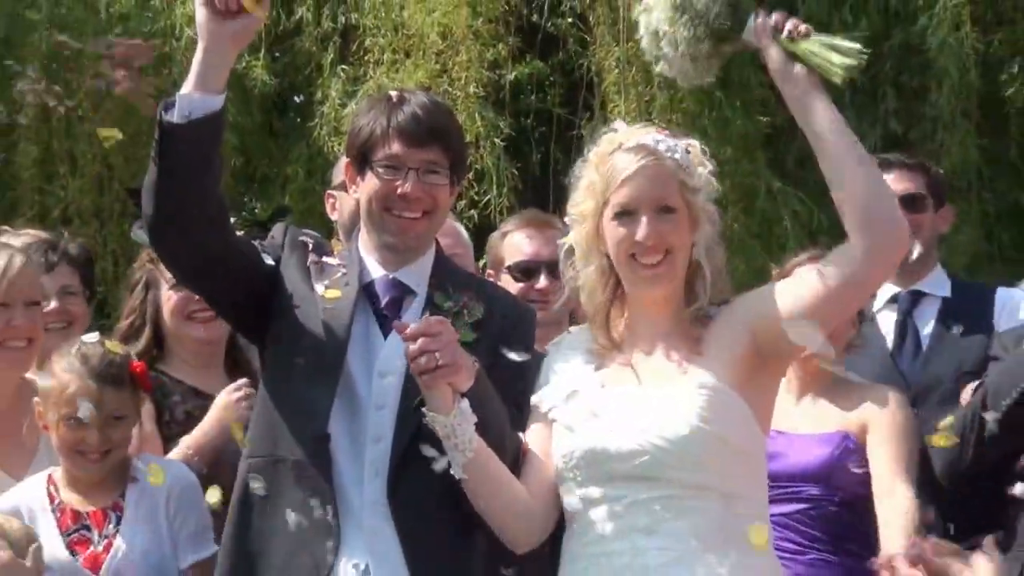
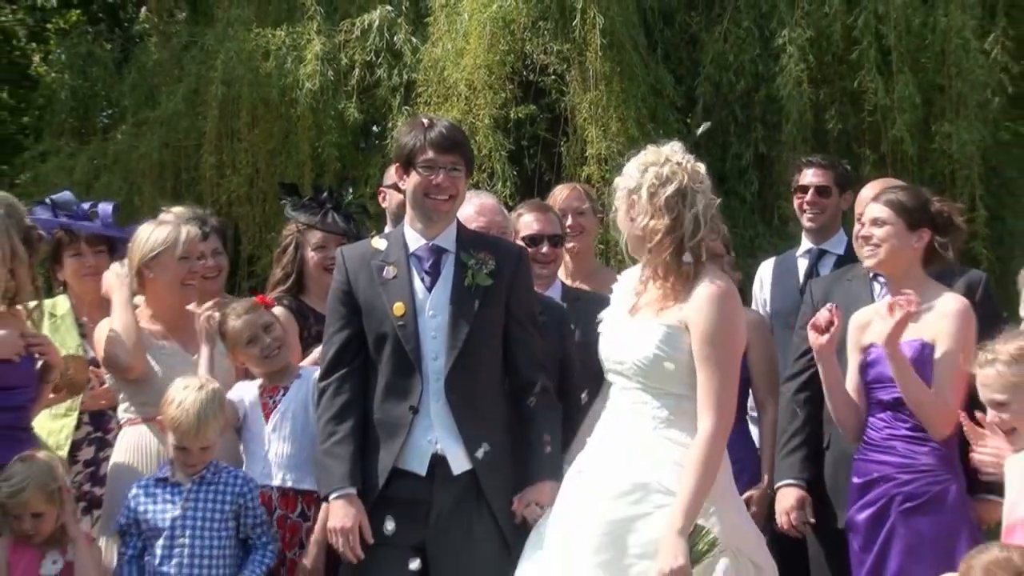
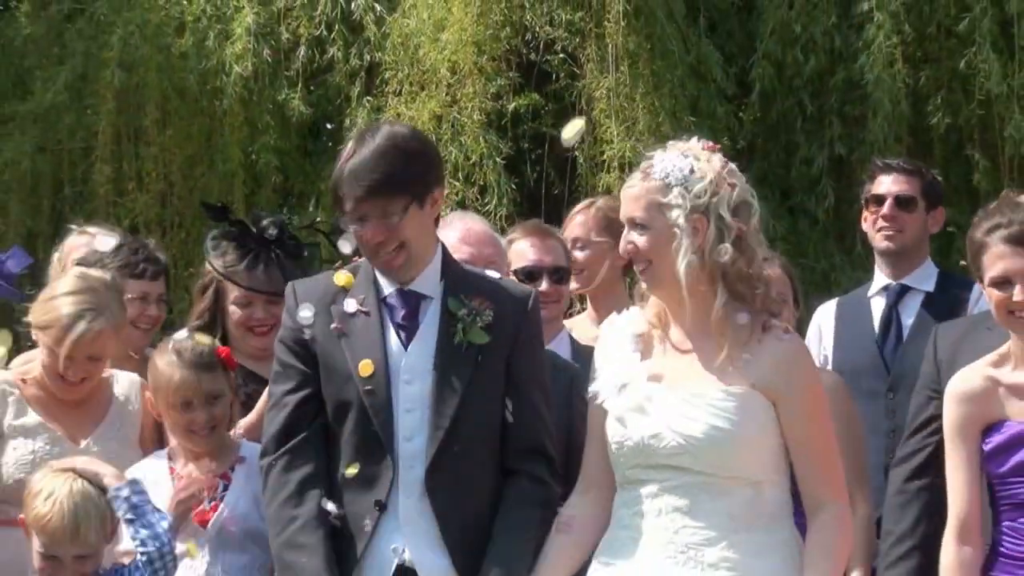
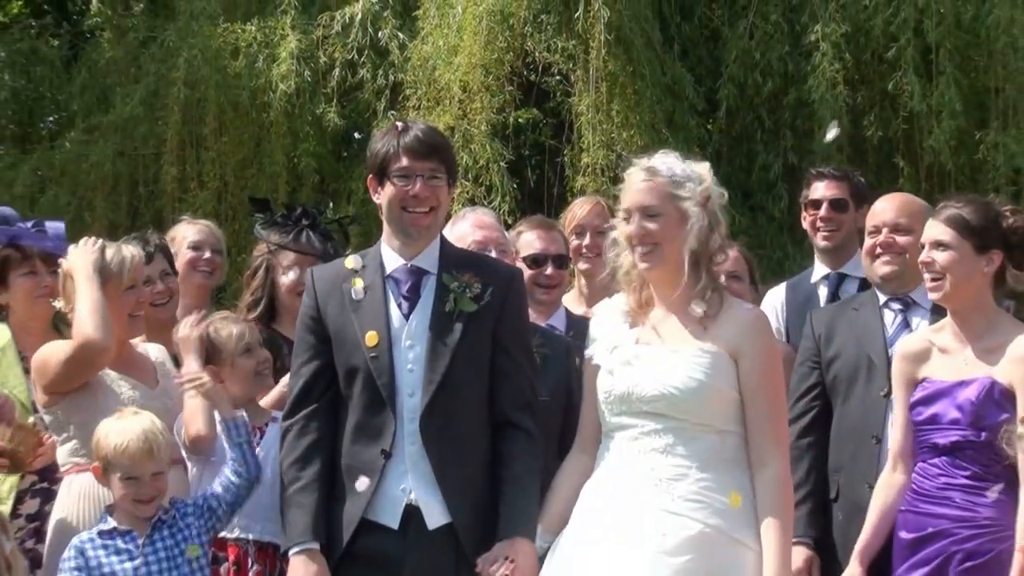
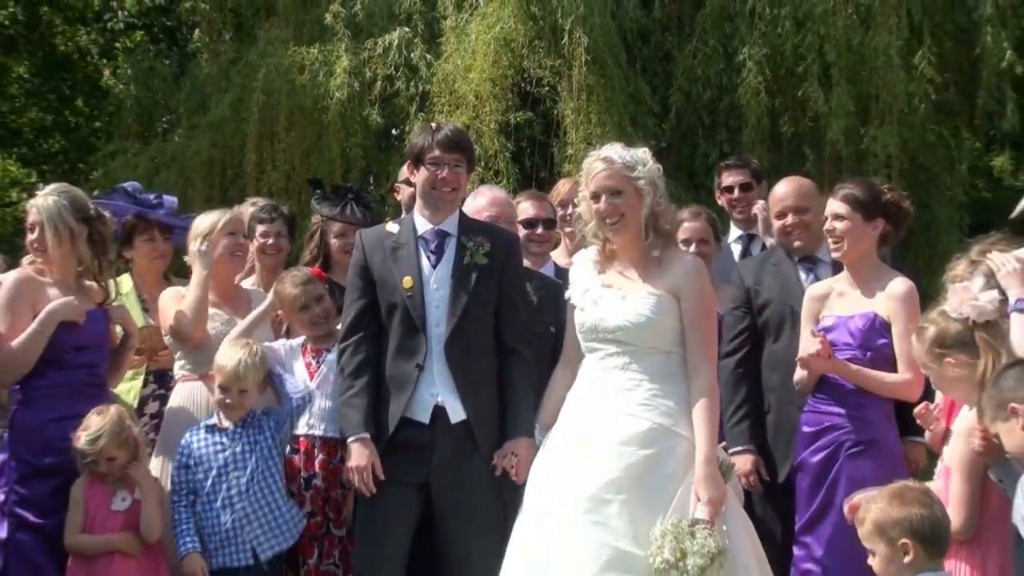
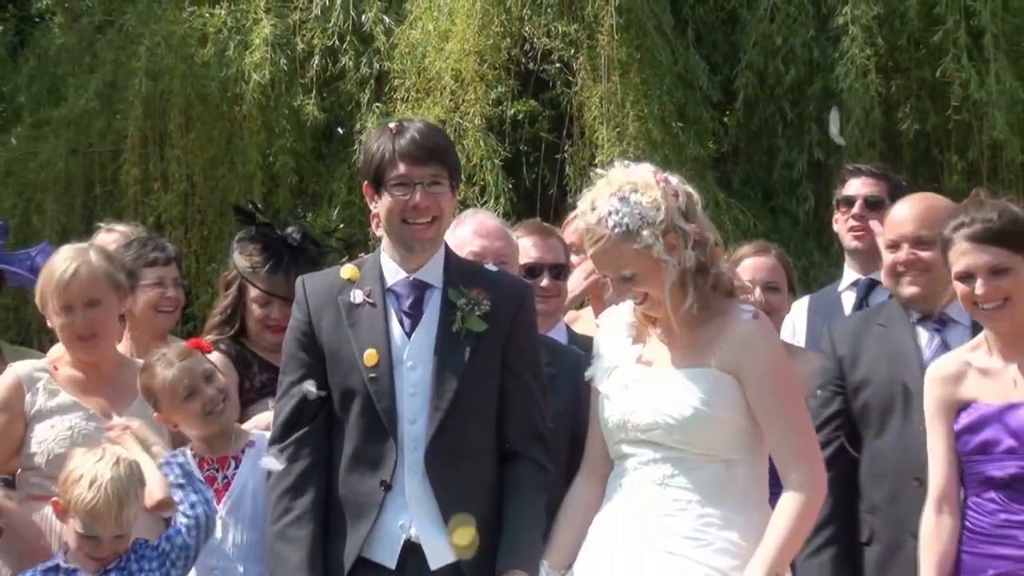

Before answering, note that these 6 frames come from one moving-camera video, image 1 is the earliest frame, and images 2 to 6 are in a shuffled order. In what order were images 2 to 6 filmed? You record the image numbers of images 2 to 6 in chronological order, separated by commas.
3, 6, 4, 2, 5
